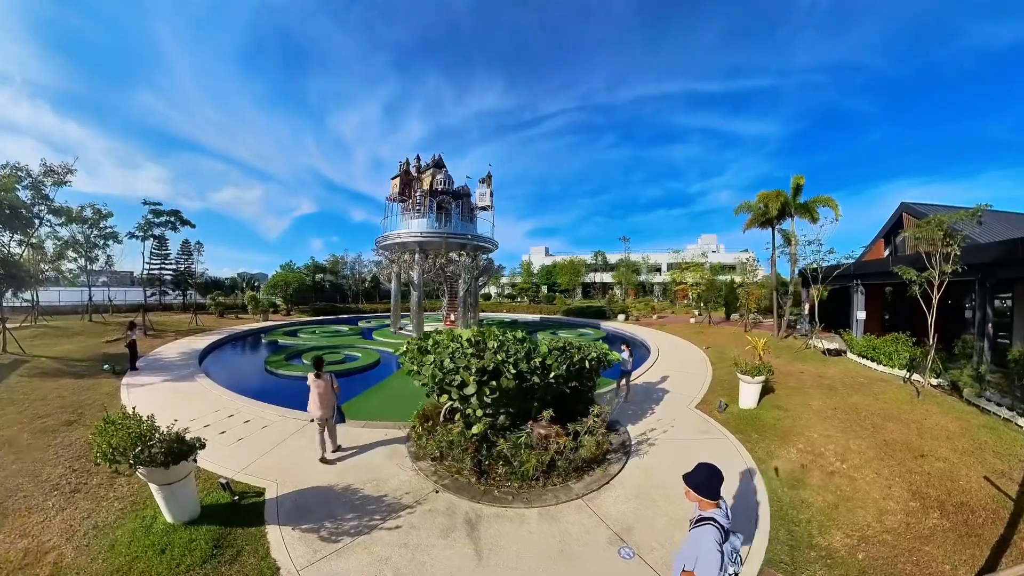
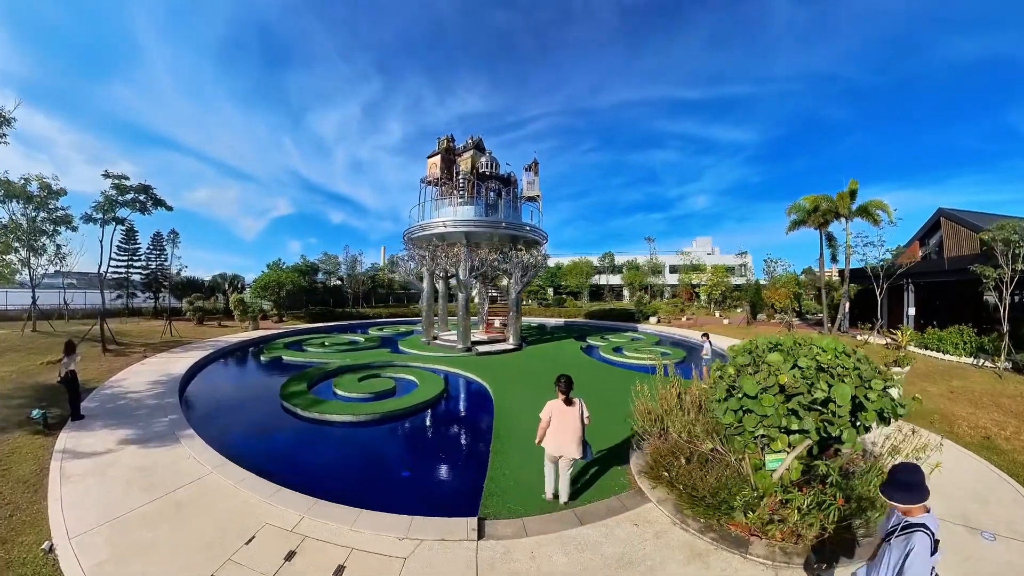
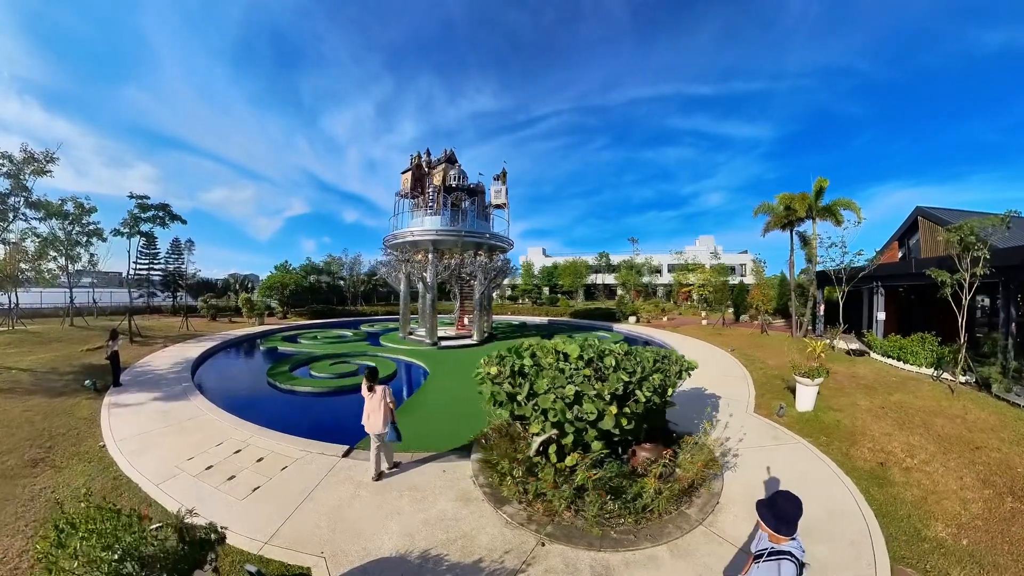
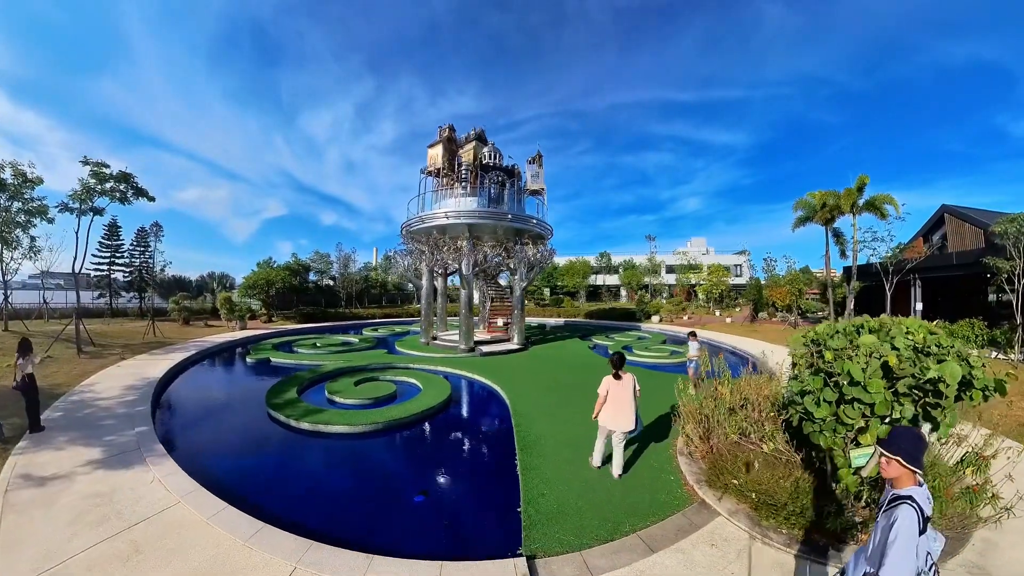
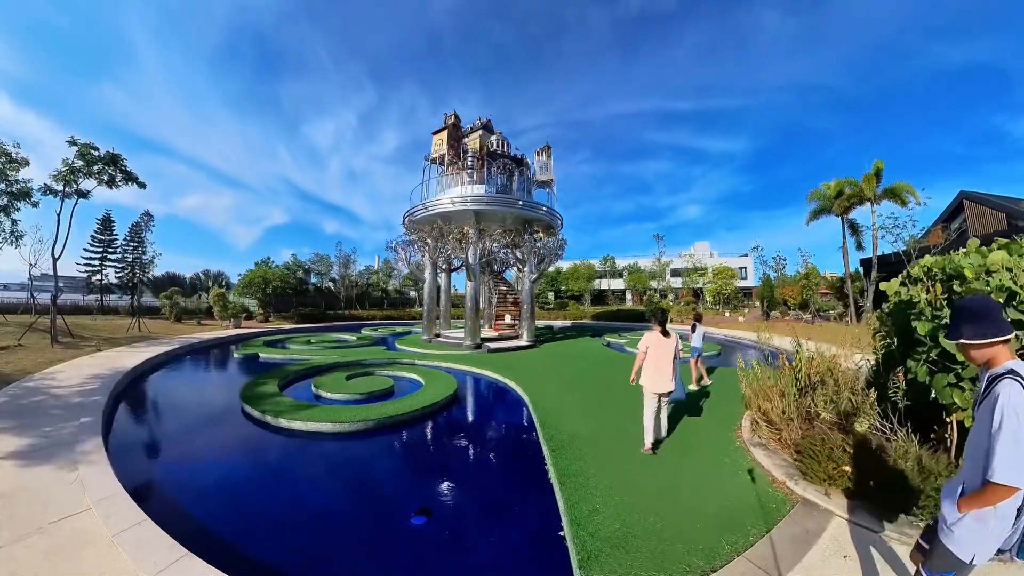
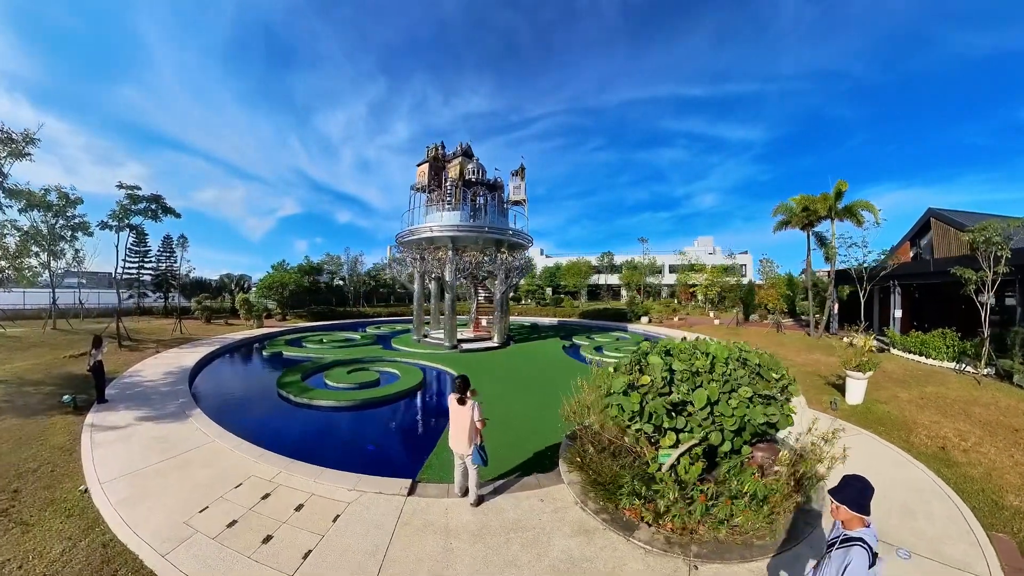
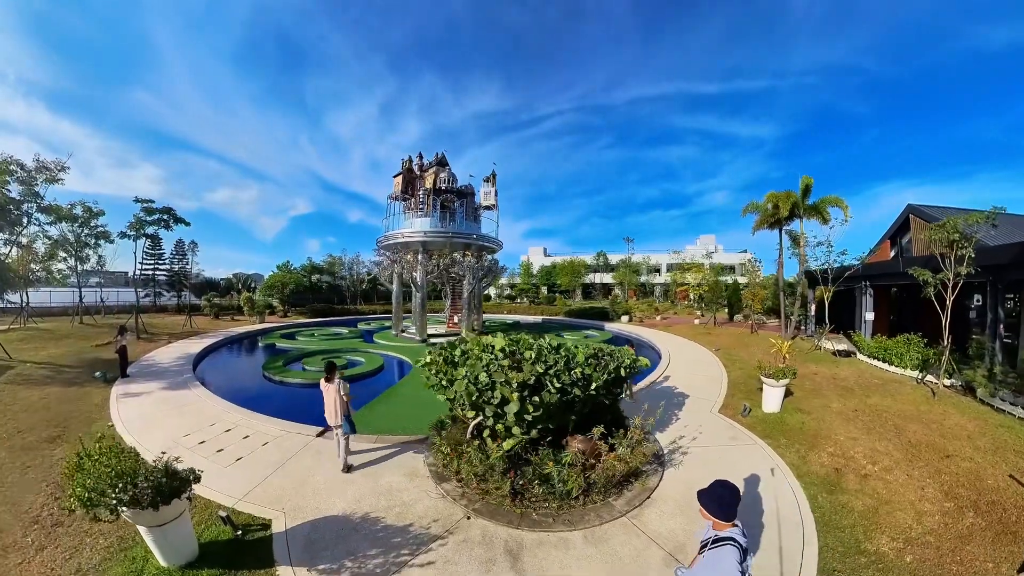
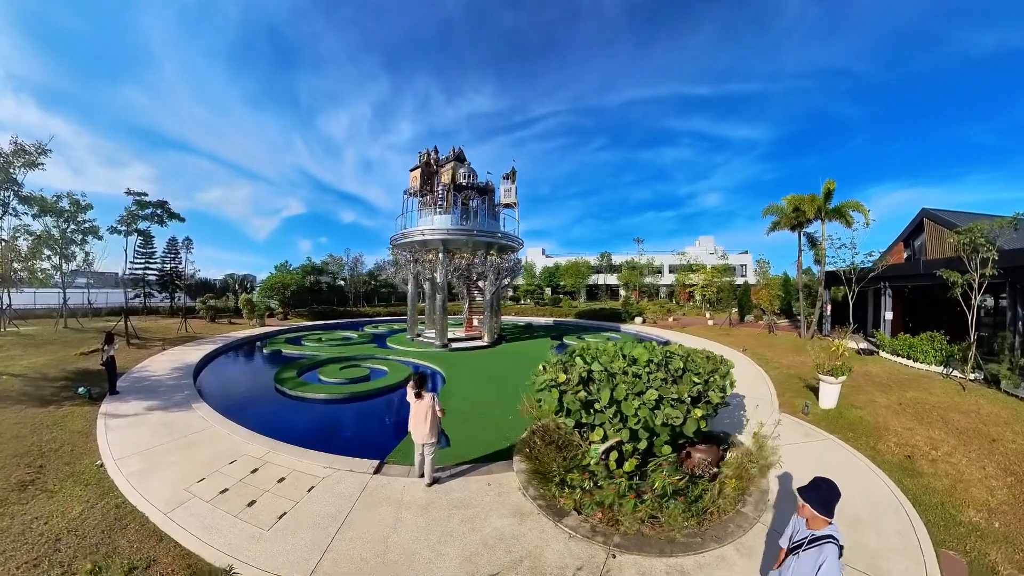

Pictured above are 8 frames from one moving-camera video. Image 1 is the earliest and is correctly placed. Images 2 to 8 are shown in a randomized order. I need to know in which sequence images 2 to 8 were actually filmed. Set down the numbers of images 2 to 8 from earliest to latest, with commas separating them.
7, 3, 8, 6, 2, 4, 5
